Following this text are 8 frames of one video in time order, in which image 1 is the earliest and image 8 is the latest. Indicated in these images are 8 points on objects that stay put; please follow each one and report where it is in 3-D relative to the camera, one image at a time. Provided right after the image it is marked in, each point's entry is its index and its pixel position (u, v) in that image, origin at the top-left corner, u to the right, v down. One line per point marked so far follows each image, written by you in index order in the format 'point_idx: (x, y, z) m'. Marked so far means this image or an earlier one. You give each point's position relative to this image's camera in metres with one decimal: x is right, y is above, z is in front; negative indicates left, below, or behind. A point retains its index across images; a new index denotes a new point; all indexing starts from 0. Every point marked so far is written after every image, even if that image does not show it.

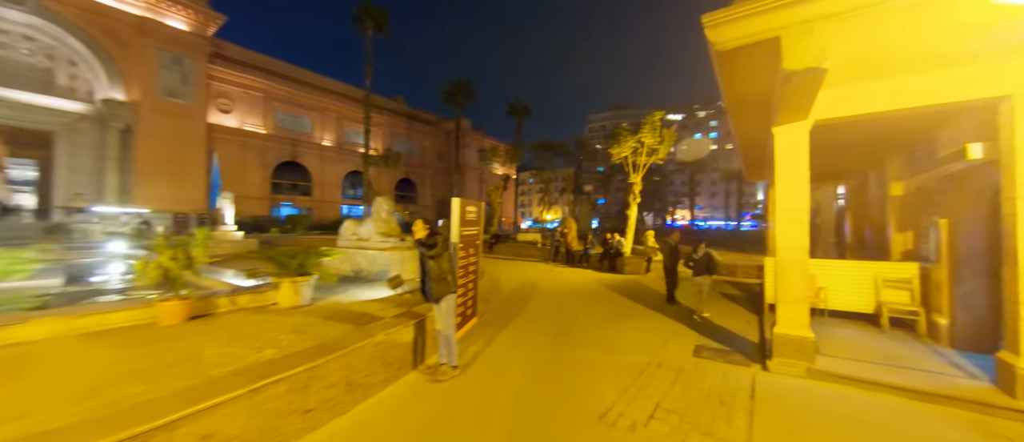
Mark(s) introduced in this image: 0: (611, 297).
0: (+2.8, -2.2, +9.0) m
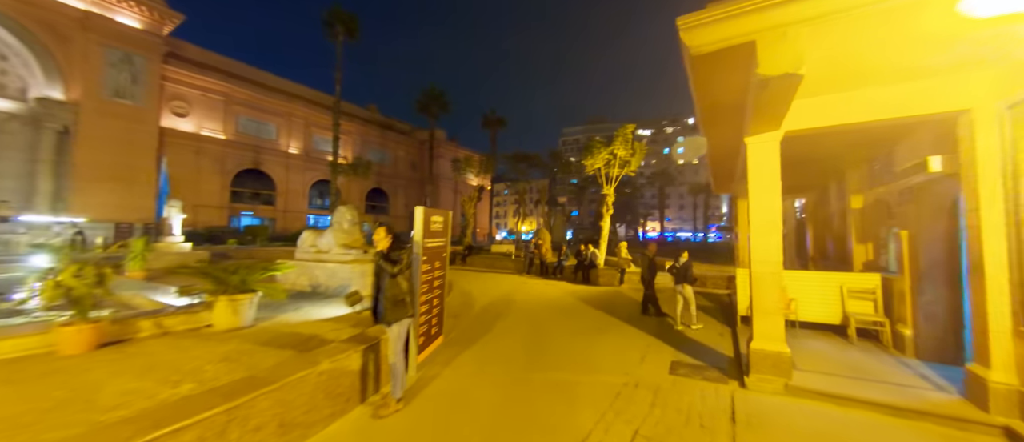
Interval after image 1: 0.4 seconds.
0: (+2.0, -2.5, +8.7) m
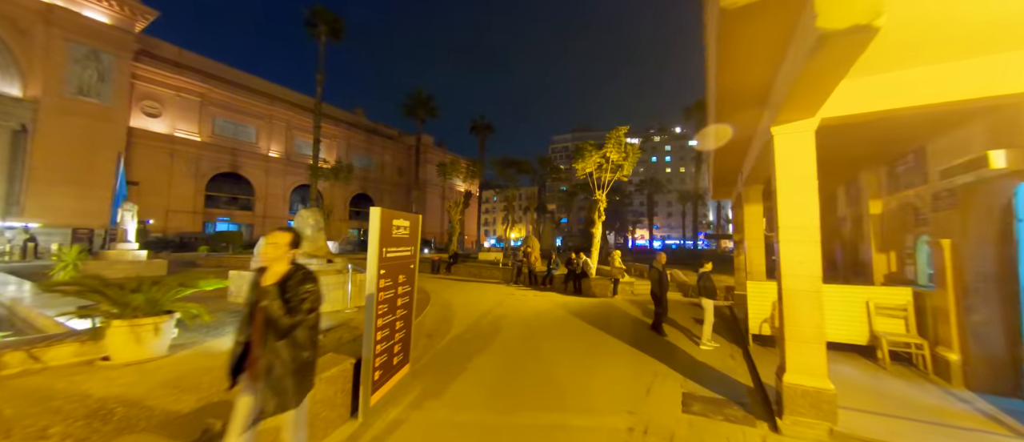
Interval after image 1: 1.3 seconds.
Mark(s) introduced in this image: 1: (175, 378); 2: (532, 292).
0: (+1.6, -2.6, +7.8) m
1: (-3.6, -1.7, +3.5) m
2: (+0.8, -2.9, +13.3) m
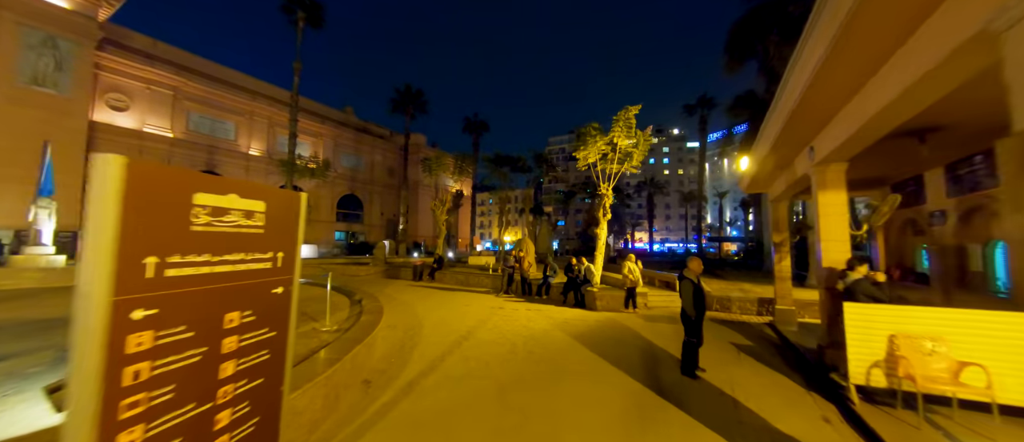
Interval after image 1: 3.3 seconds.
0: (+1.3, -2.5, +5.6) m
1: (-3.9, -1.5, +1.3) m
2: (+0.5, -2.9, +11.1) m
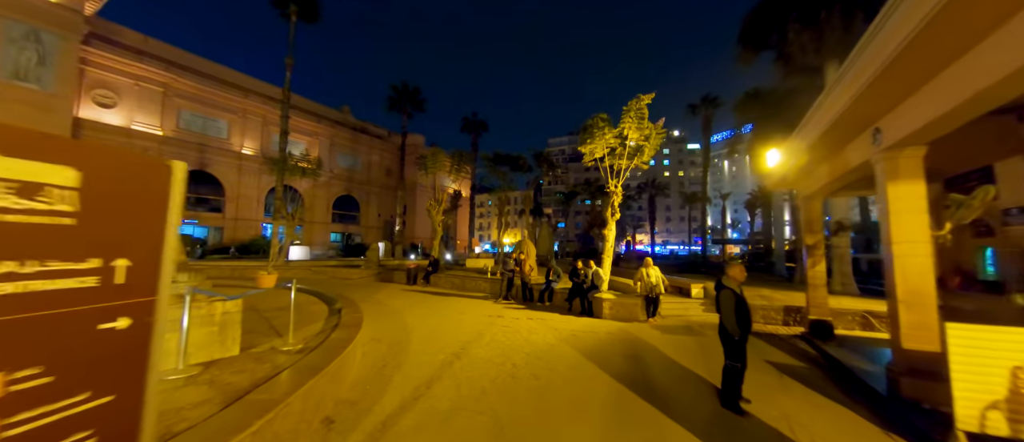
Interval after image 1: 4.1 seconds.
0: (+1.3, -2.5, +4.6) m
1: (-3.9, -1.5, +0.3) m
2: (+0.5, -2.9, +10.1) m
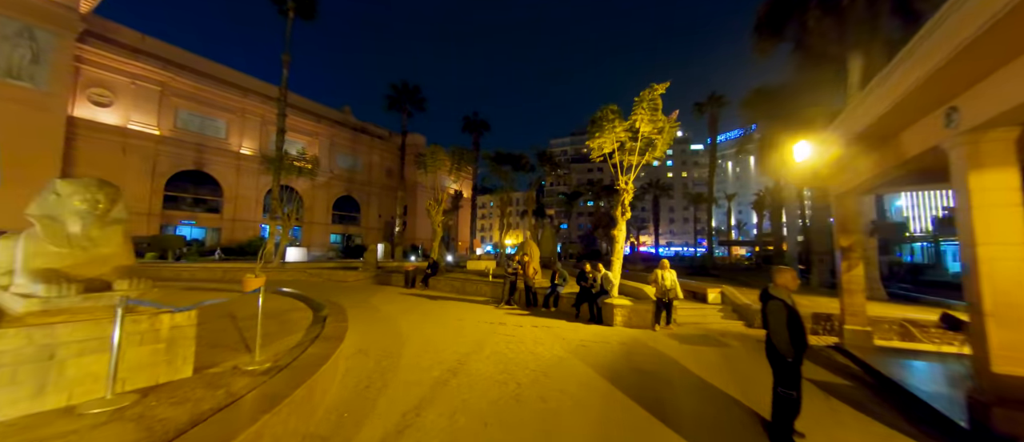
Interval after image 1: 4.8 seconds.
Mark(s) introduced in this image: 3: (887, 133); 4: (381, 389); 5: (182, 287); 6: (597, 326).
0: (+1.4, -2.4, +3.9) m
1: (-3.9, -1.4, -0.4) m
2: (+0.5, -2.8, +9.4) m
3: (+6.2, +1.4, +5.4) m
4: (-1.9, -2.4, +4.6) m
5: (-11.7, -2.3, +11.4) m
6: (+2.4, -2.9, +9.0) m
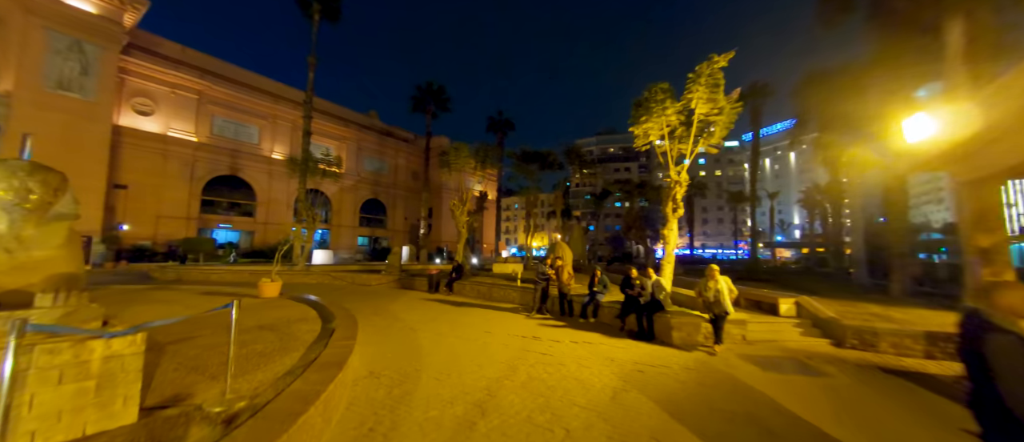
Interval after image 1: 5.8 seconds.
0: (+1.8, -2.3, +2.6) m
1: (-3.7, -1.3, -1.3) m
2: (+1.4, -2.8, +8.1) m
3: (+6.7, +1.6, +3.8) m
4: (-1.3, -2.3, +3.5) m
5: (-10.6, -2.4, +11.0) m
6: (+3.2, -2.9, +7.6) m
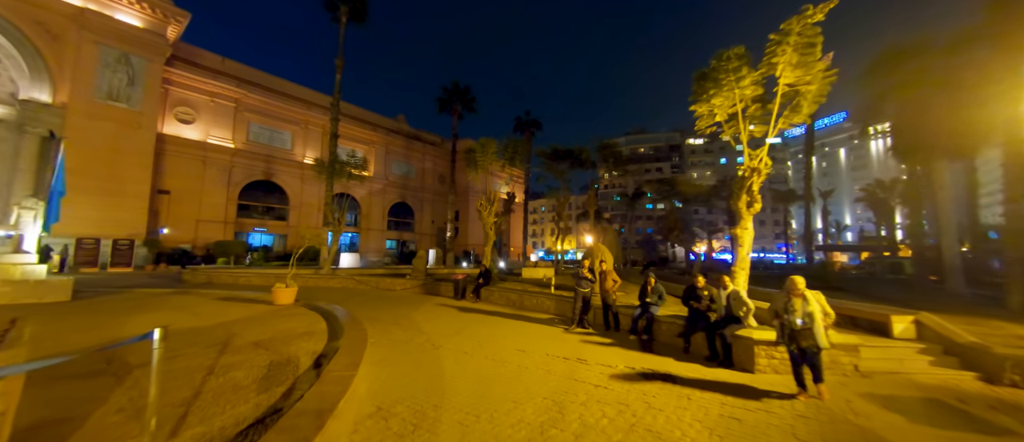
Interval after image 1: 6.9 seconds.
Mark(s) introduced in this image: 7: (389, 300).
0: (+2.2, -2.2, +1.1) m
1: (-3.7, -1.2, -2.3) m
2: (+2.2, -2.7, +6.7) m
3: (+7.2, +1.7, +1.9) m
4: (-0.9, -2.2, +2.3) m
5: (-9.6, -2.5, +10.5) m
6: (+4.0, -2.8, +6.0) m
7: (-4.7, -3.0, +12.3) m
